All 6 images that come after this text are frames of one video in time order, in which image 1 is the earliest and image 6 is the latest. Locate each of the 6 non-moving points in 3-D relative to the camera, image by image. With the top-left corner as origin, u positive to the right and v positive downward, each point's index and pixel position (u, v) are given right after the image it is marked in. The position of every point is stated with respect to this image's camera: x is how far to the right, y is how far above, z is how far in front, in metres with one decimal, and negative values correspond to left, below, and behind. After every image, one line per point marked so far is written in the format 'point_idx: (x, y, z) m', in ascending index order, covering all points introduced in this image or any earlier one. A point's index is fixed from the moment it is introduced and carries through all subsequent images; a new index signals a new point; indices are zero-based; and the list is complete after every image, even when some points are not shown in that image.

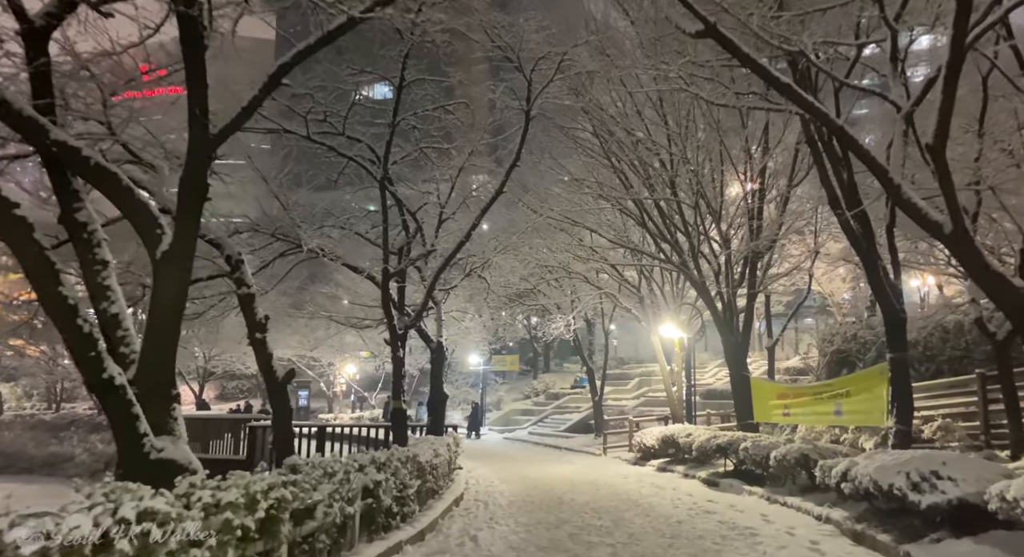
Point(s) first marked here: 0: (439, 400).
0: (-1.6, -2.6, +14.7) m
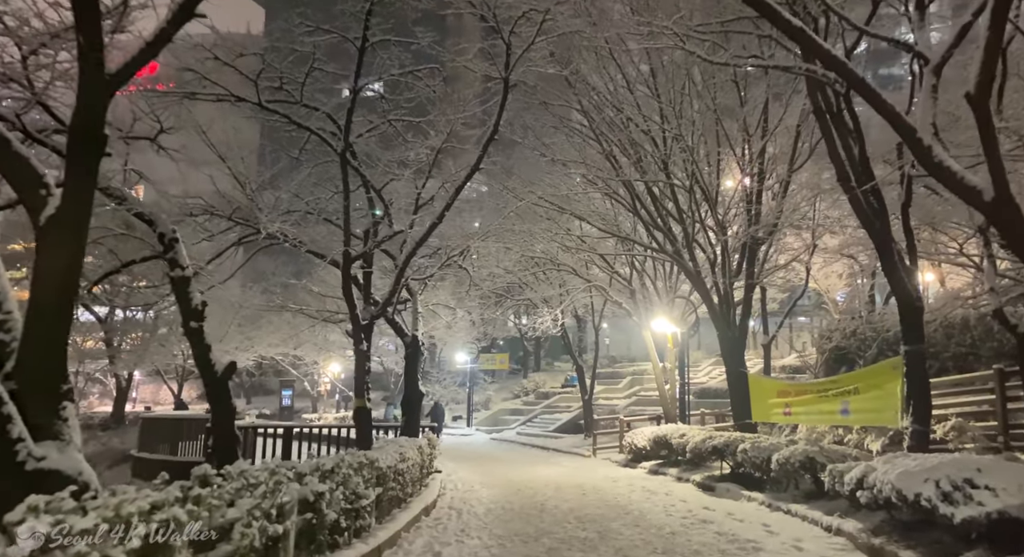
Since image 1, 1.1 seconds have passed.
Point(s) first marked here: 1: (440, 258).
0: (-2.0, -2.4, +13.6) m
1: (-1.5, +0.5, +14.3) m
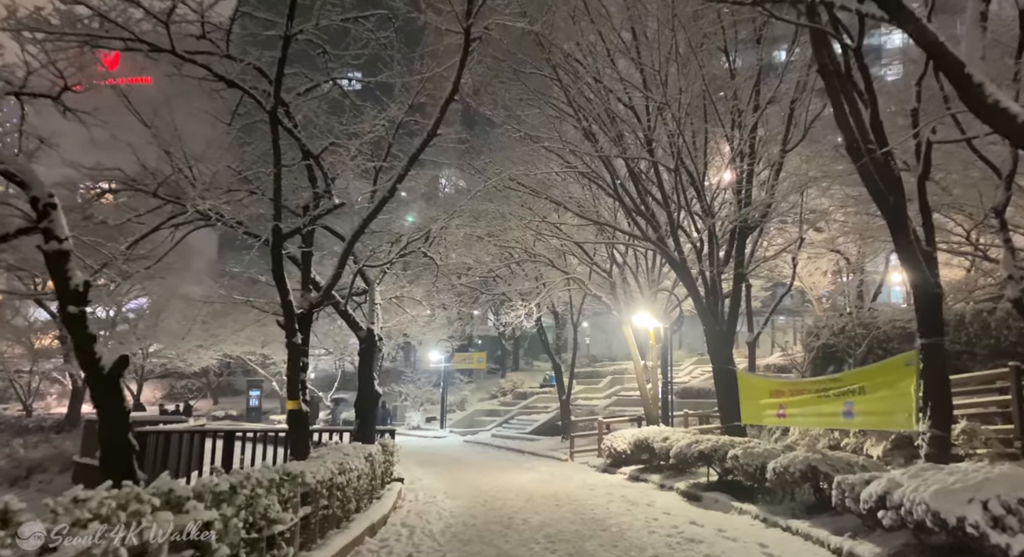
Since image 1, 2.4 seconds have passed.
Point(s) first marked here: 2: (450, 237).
0: (-2.6, -2.2, +12.2) m
1: (-2.1, +0.7, +13.0) m
2: (-1.5, +1.0, +16.3) m
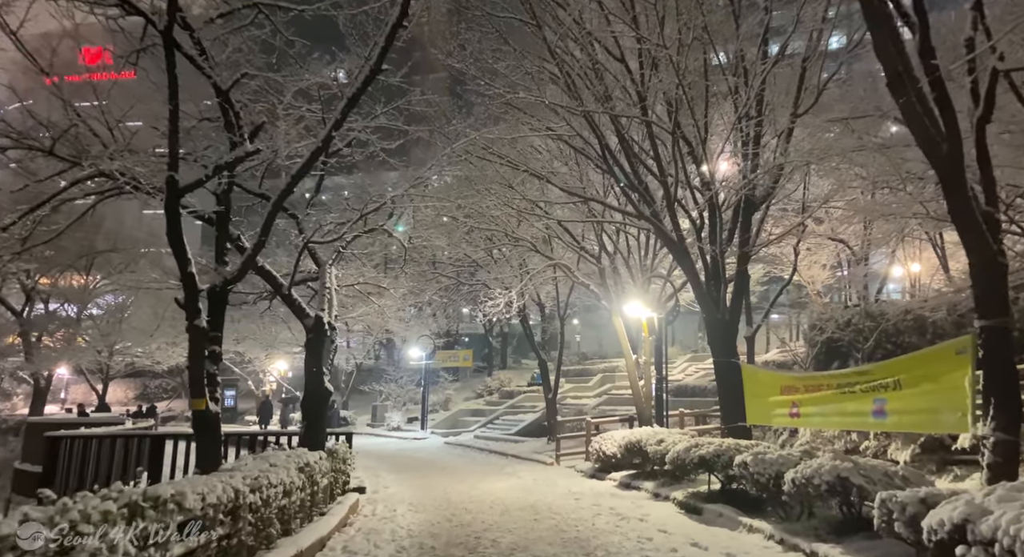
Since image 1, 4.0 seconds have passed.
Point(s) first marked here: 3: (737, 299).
0: (-3.0, -1.8, +10.6) m
1: (-2.6, +1.0, +11.3) m
2: (-2.0, +1.3, +14.6) m
3: (+4.0, -0.3, +12.1) m
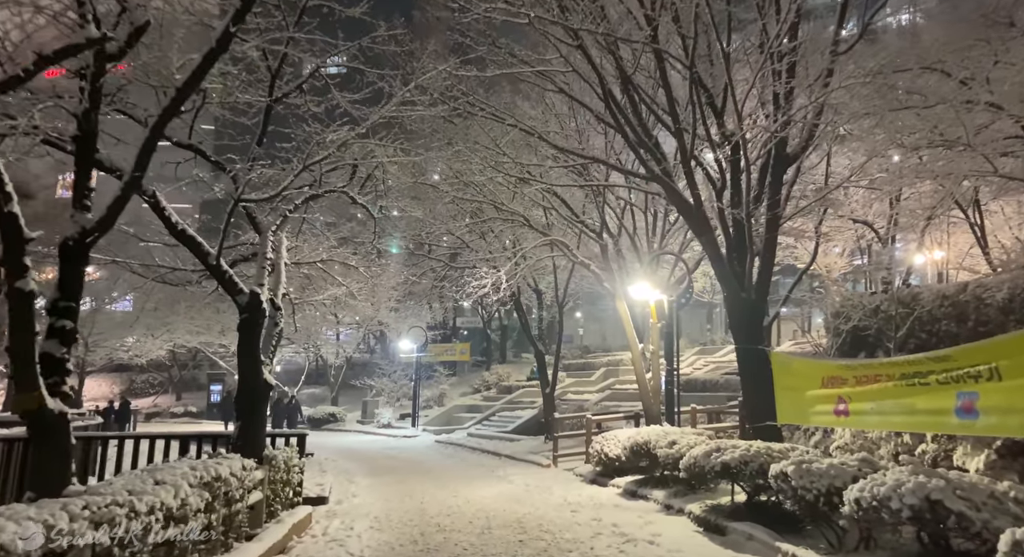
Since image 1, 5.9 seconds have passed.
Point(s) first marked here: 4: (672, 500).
0: (-3.2, -1.4, +8.7) m
1: (-2.8, +1.4, +9.4) m
2: (-2.2, +1.8, +12.7) m
3: (+3.7, +0.1, +10.1) m
4: (+2.4, -3.3, +10.4) m
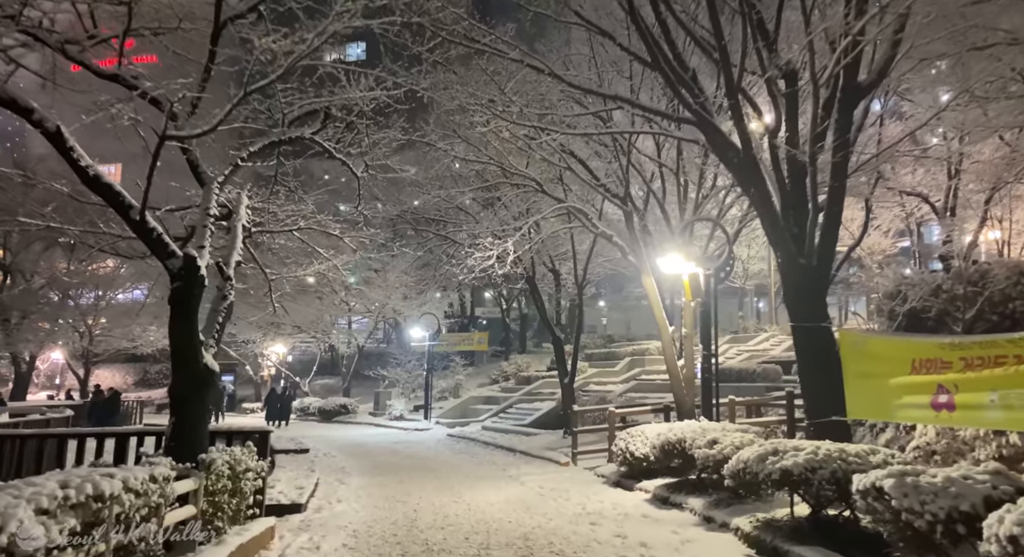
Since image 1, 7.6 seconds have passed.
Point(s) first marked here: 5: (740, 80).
0: (-3.2, -1.0, +7.0) m
1: (-2.8, +1.9, +7.6) m
2: (-2.1, +2.2, +10.9) m
3: (+3.8, +0.6, +8.1) m
4: (+2.5, -2.9, +8.5) m
5: (+2.7, +2.3, +8.2) m
